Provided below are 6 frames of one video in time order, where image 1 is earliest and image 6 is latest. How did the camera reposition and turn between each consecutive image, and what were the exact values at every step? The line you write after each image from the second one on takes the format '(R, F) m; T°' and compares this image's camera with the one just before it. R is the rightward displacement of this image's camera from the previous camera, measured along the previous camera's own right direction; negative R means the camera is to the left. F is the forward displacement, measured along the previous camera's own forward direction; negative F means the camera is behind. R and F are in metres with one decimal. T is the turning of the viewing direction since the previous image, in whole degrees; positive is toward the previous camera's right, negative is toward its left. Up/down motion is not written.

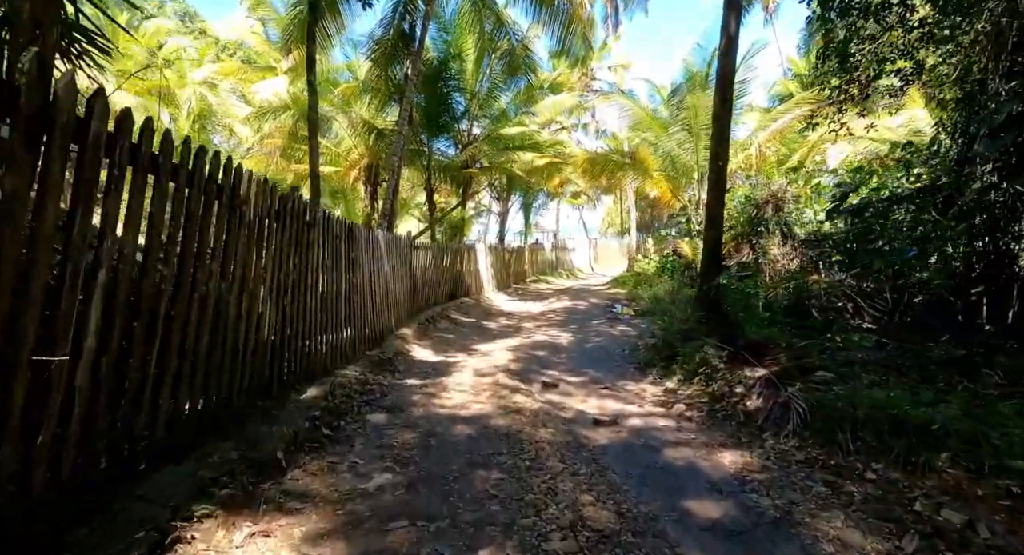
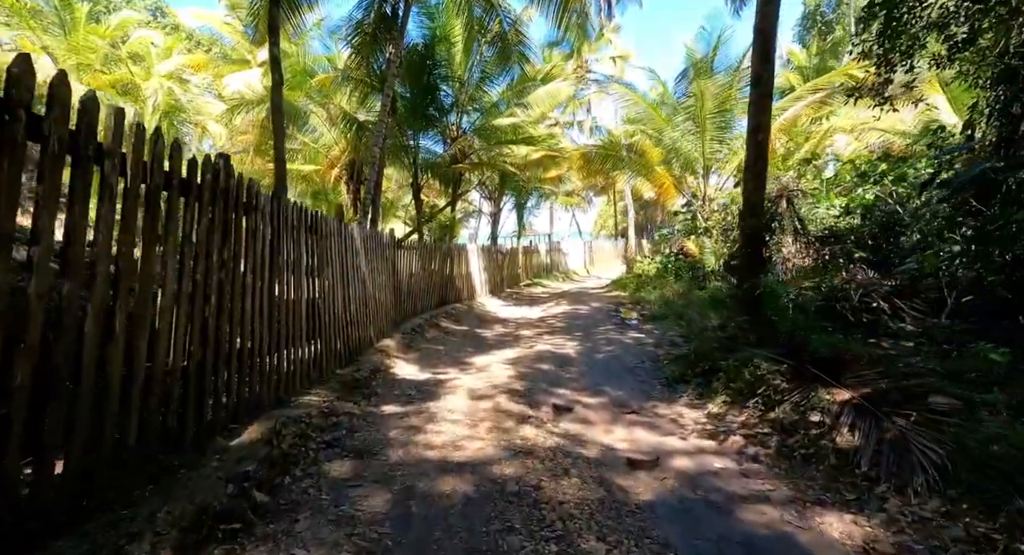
(-0.1, +1.1) m; +1°
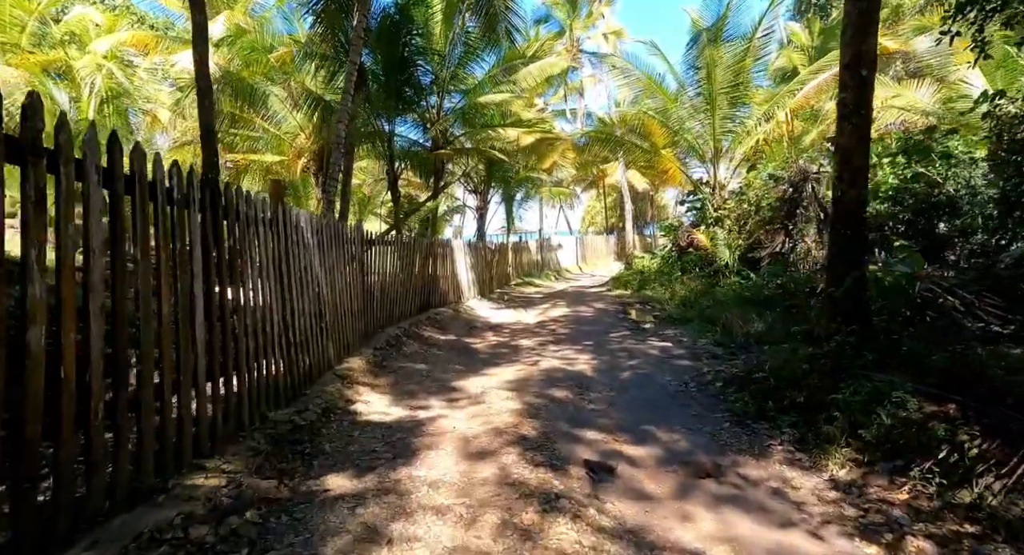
(-0.1, +1.5) m; +2°
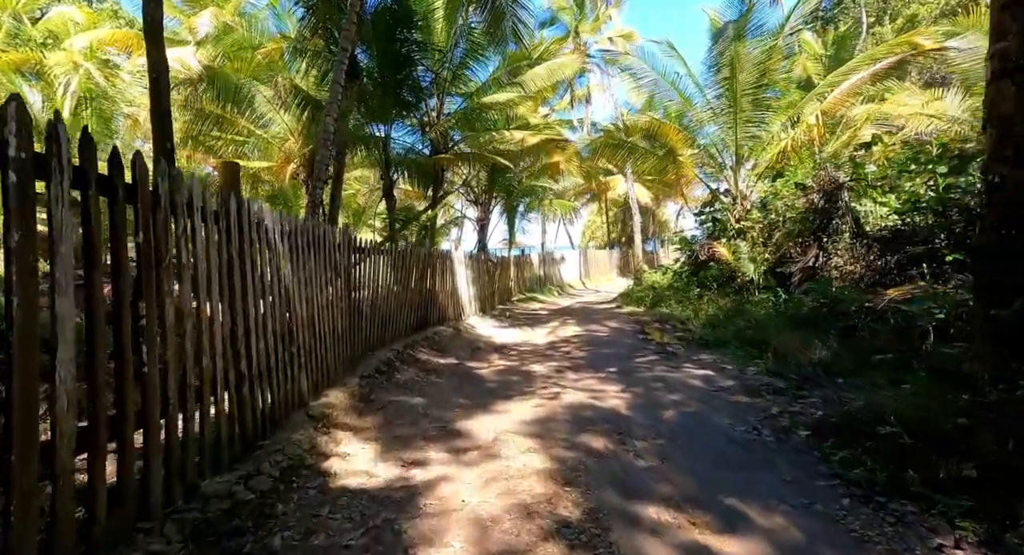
(-0.2, +1.1) m; 0°
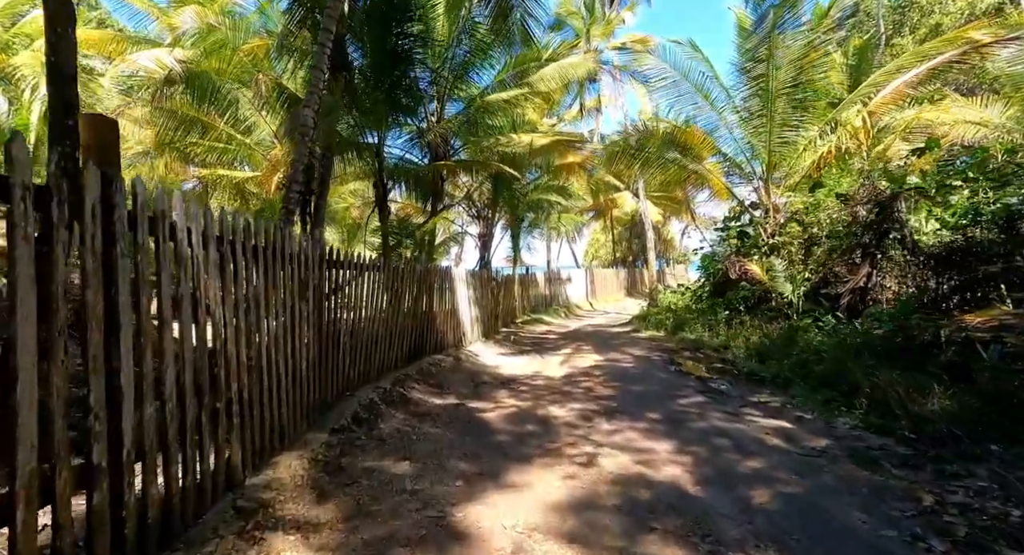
(-0.1, +1.3) m; 0°
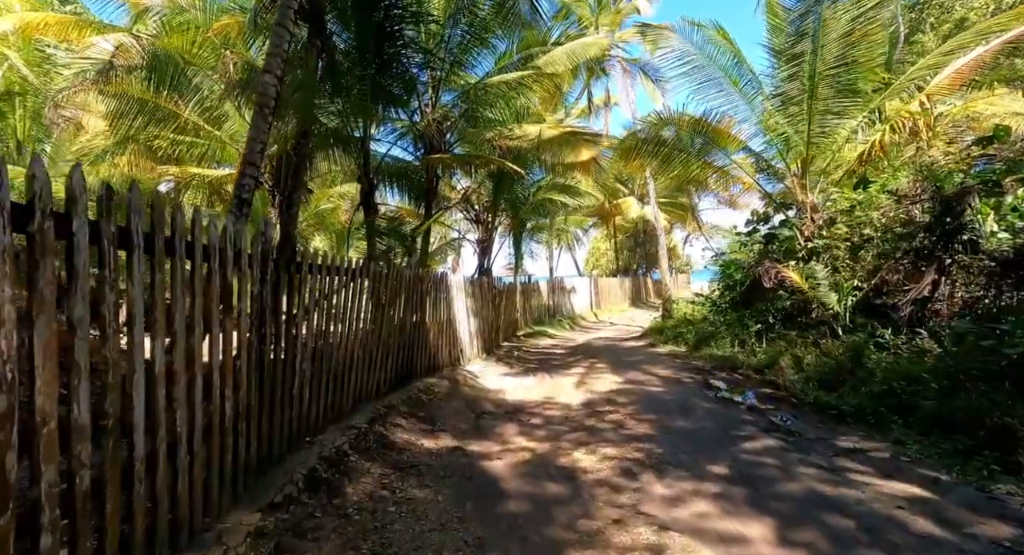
(-0.1, +1.3) m; 0°
